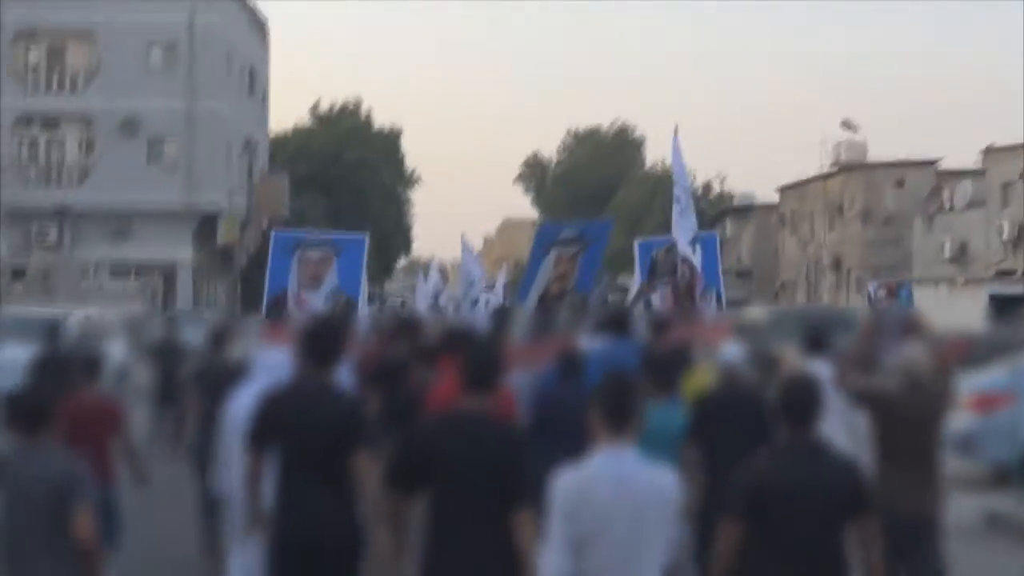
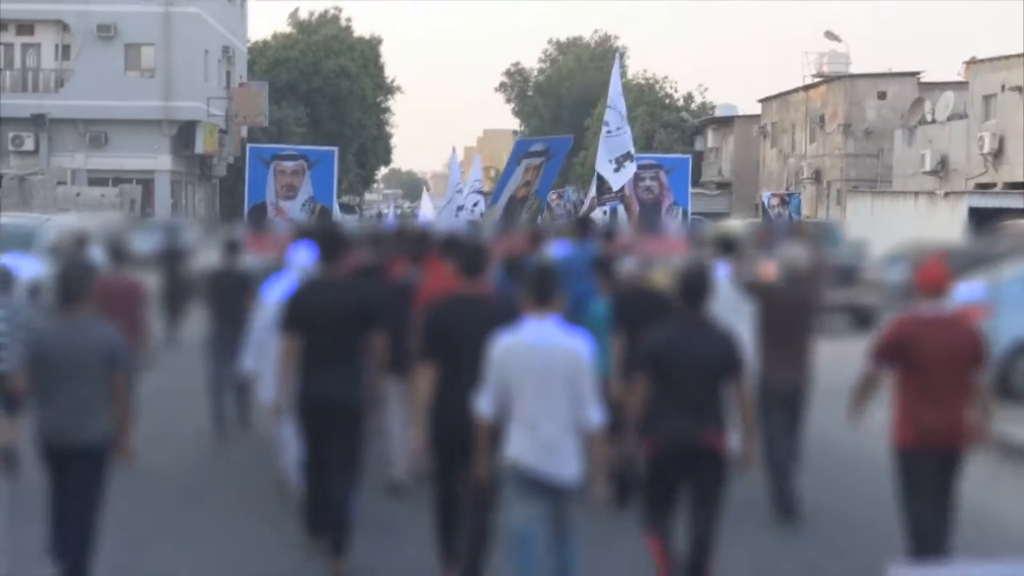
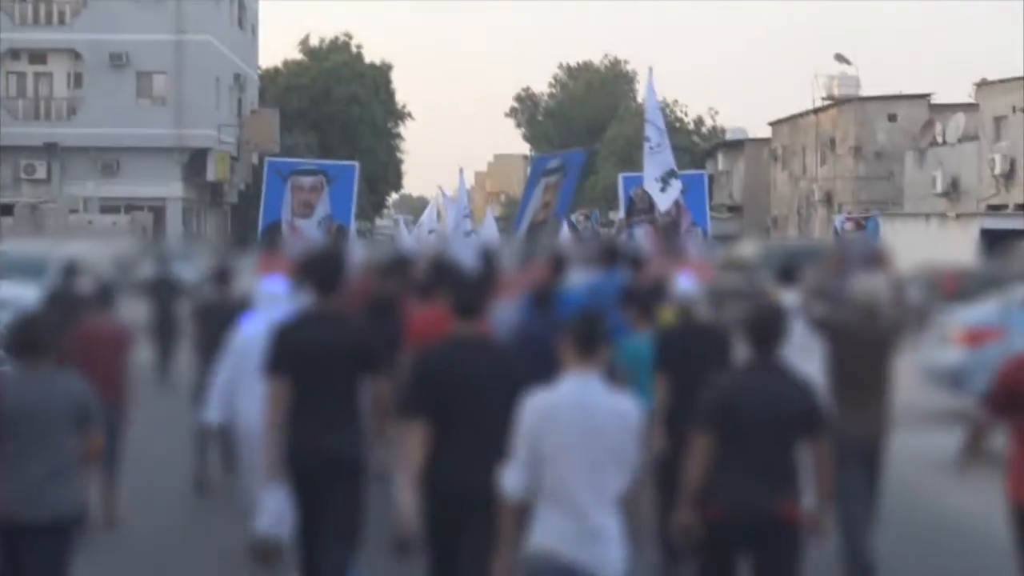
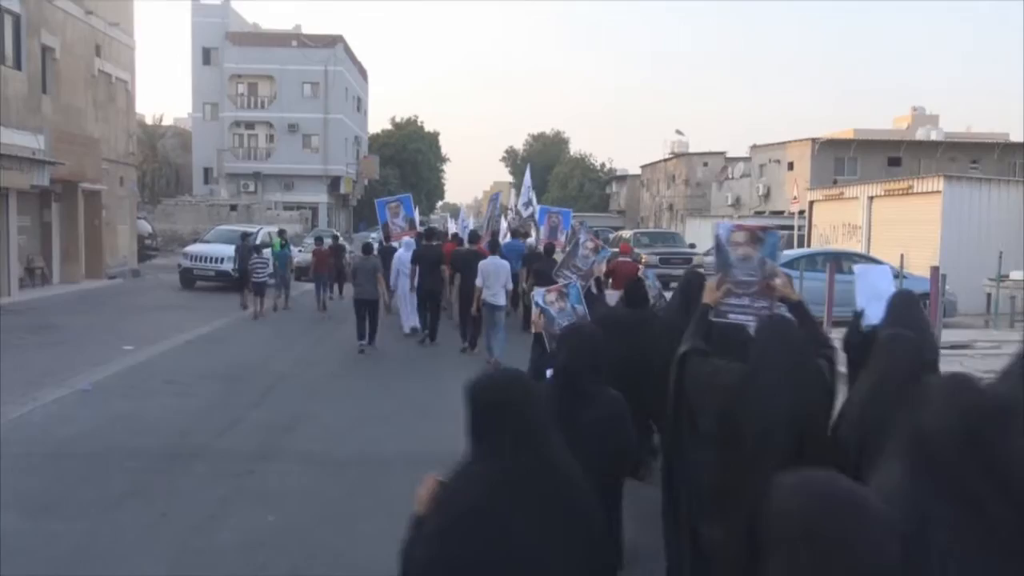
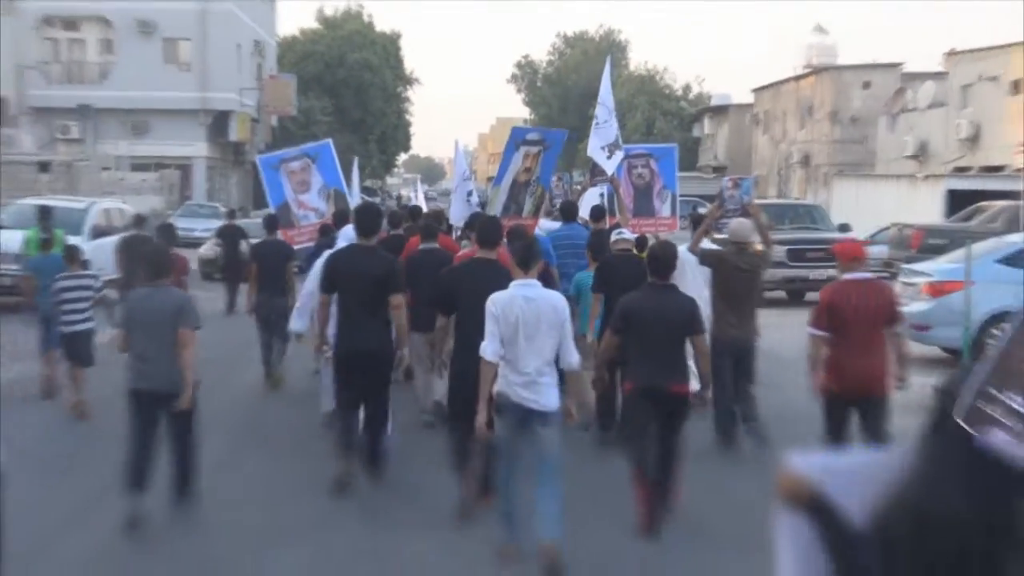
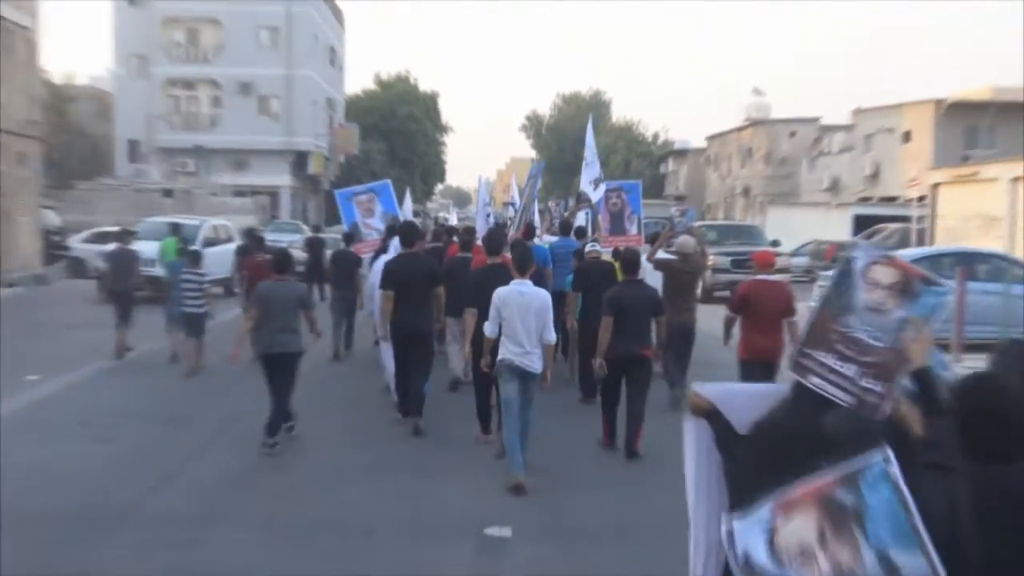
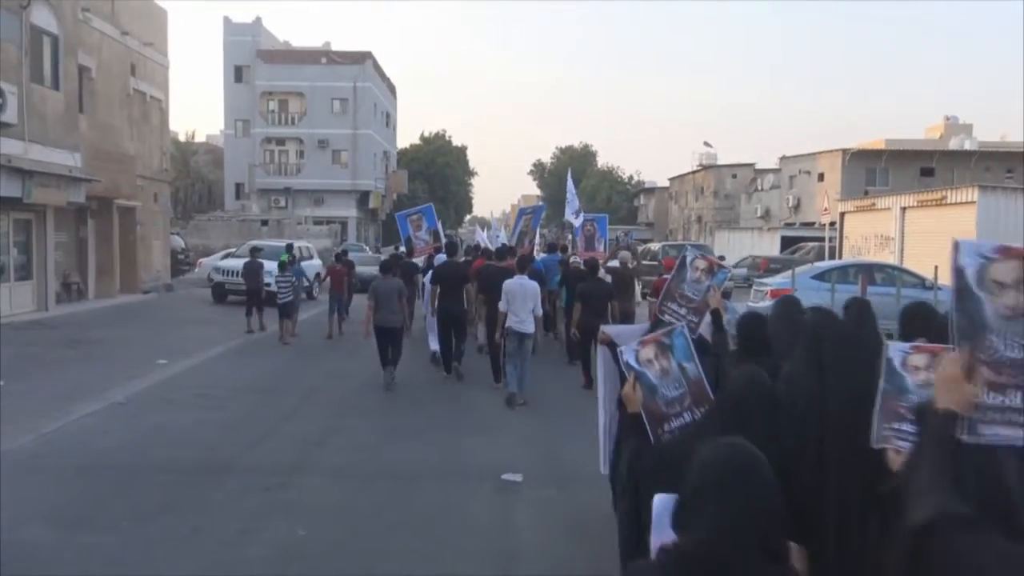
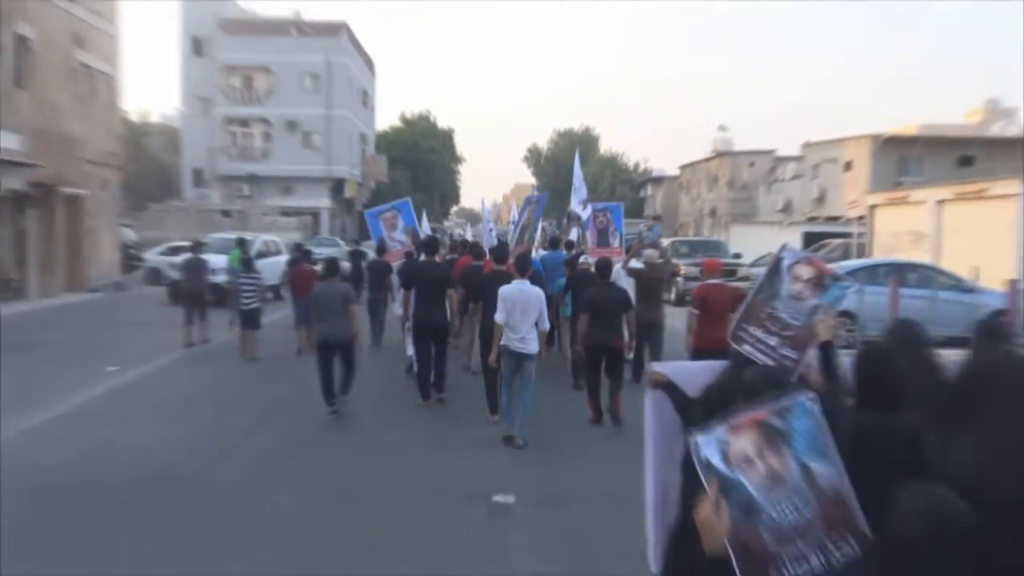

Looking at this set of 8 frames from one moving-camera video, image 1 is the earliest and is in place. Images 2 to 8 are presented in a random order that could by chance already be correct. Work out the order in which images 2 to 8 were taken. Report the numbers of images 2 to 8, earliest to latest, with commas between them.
3, 2, 5, 6, 8, 7, 4
